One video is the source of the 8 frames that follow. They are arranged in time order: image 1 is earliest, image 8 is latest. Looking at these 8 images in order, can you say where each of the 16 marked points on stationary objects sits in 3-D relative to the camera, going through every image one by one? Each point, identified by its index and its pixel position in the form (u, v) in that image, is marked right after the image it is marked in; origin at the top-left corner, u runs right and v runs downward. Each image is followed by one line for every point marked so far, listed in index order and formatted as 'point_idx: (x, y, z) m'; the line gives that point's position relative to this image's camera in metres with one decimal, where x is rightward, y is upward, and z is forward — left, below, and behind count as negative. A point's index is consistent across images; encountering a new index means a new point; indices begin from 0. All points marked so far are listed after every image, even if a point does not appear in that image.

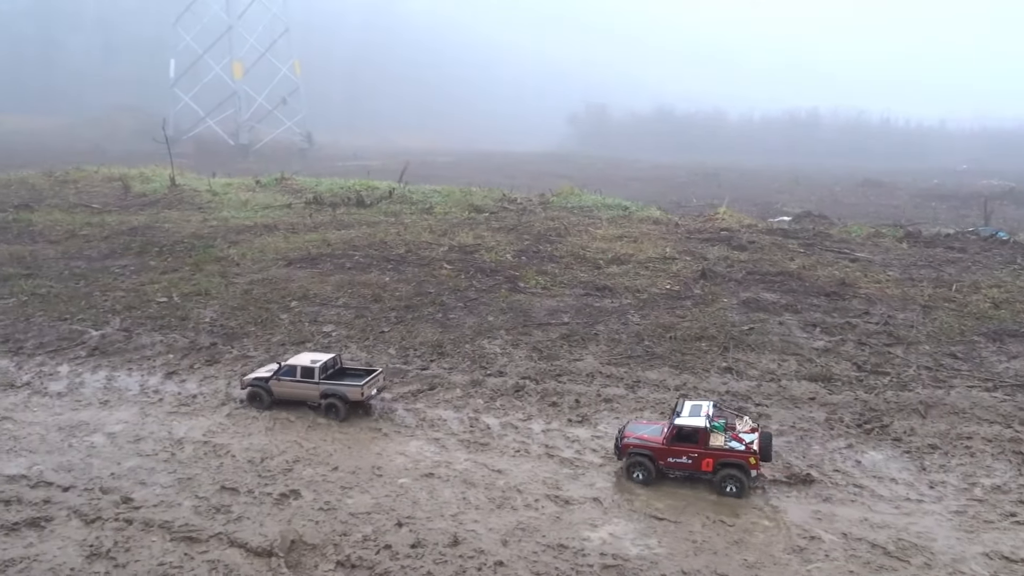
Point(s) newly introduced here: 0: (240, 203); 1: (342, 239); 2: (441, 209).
0: (-6.1, +1.9, +19.1) m
1: (-2.9, +0.9, +14.7) m
2: (-1.6, +1.7, +18.7) m
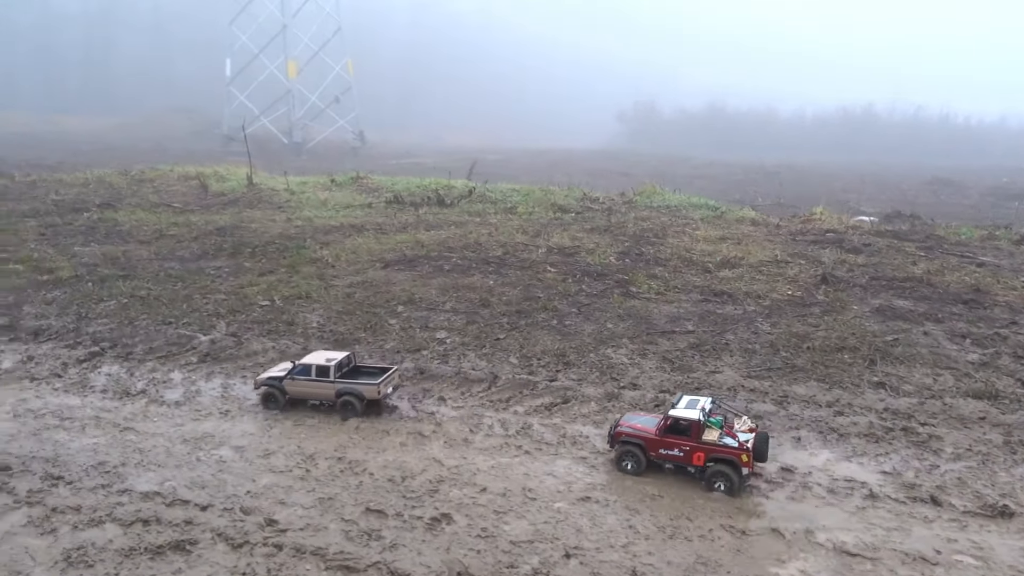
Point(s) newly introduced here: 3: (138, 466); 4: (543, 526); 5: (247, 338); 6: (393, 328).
0: (-4.3, +1.9, +18.9) m
1: (-1.3, +0.8, +14.3) m
2: (+0.2, +1.7, +18.2) m
3: (-3.1, -1.5, +7.1) m
4: (+0.2, -1.7, +6.1) m
5: (-3.0, -0.6, +9.7) m
6: (-1.4, -0.5, +10.1) m
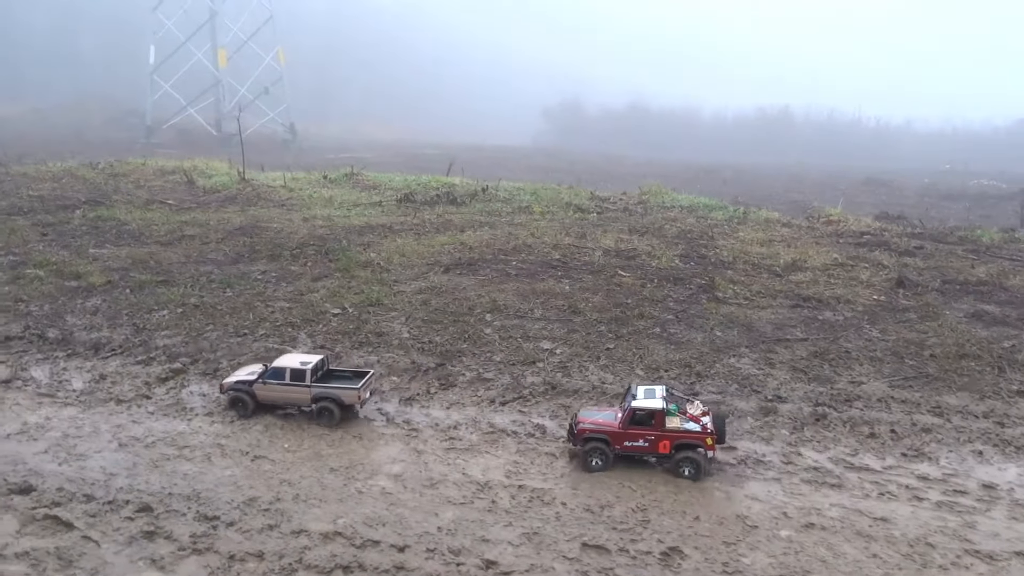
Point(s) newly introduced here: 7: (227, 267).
0: (-3.9, +1.9, +17.9) m
1: (-0.5, +0.8, +13.7) m
2: (+0.6, +1.7, +17.7) m
3: (-1.6, -1.6, +6.3) m
4: (+1.8, -1.8, +5.7) m
5: (-1.7, -0.7, +9.0) m
6: (-0.2, -0.6, +9.5) m
7: (-4.1, +0.3, +12.1) m
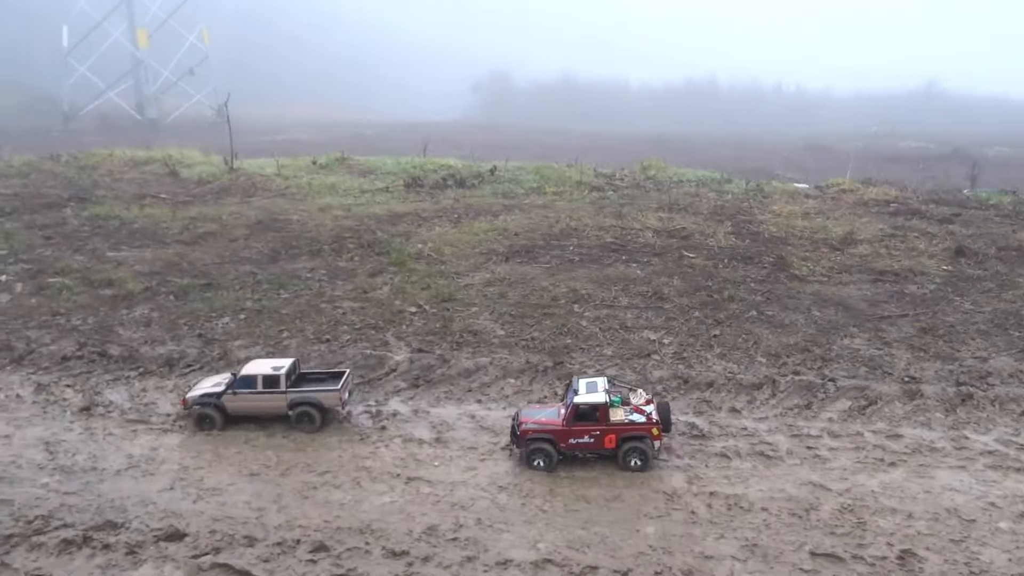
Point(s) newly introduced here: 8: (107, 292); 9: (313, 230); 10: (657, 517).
0: (-3.7, +2.0, +17.0) m
1: (+0.1, +1.0, +13.2) m
2: (+0.8, +2.0, +17.2) m
3: (-0.2, -1.6, +5.8) m
4: (+3.3, -1.7, +5.5) m
5: (-0.6, -0.7, +8.4) m
6: (+0.9, -0.5, +9.0) m
7: (-3.3, +0.3, +11.3) m
8: (-4.9, 0.0, +10.3) m
9: (-3.1, +0.9, +13.0) m
10: (+1.0, -1.6, +5.9) m
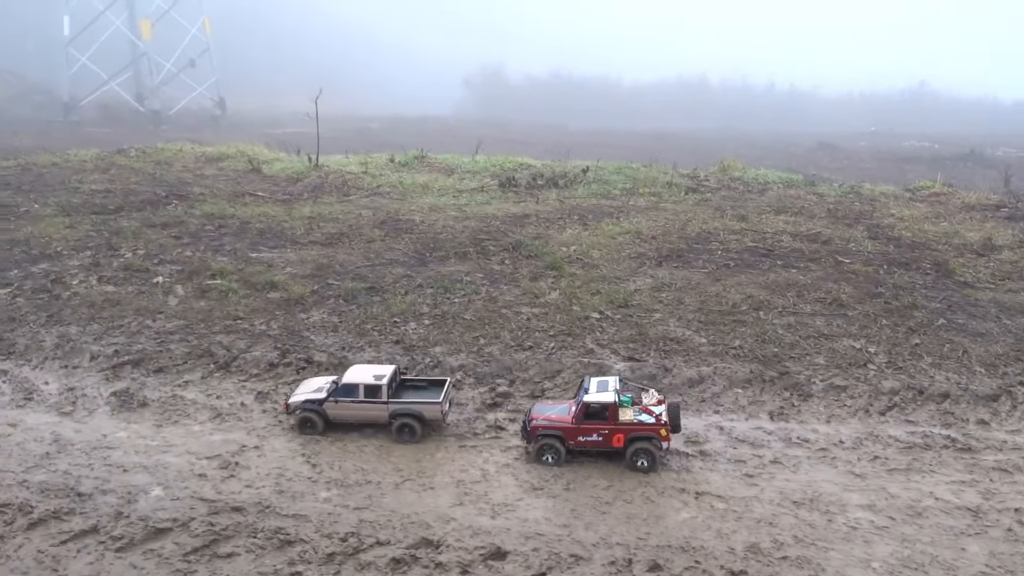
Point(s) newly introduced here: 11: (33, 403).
0: (-1.8, +2.0, +16.8) m
1: (+2.1, +0.9, +13.1) m
2: (+2.7, +2.0, +17.1) m
3: (+2.0, -1.7, +5.7) m
4: (+5.5, -1.8, +5.5) m
5: (+1.5, -0.7, +8.3) m
6: (+3.0, -0.5, +8.9) m
7: (-1.2, +0.3, +11.1) m
8: (-2.8, -0.1, +10.0) m
9: (-1.1, +0.9, +12.8) m
10: (+3.2, -1.7, +5.8) m
11: (-4.3, -1.0, +7.6) m
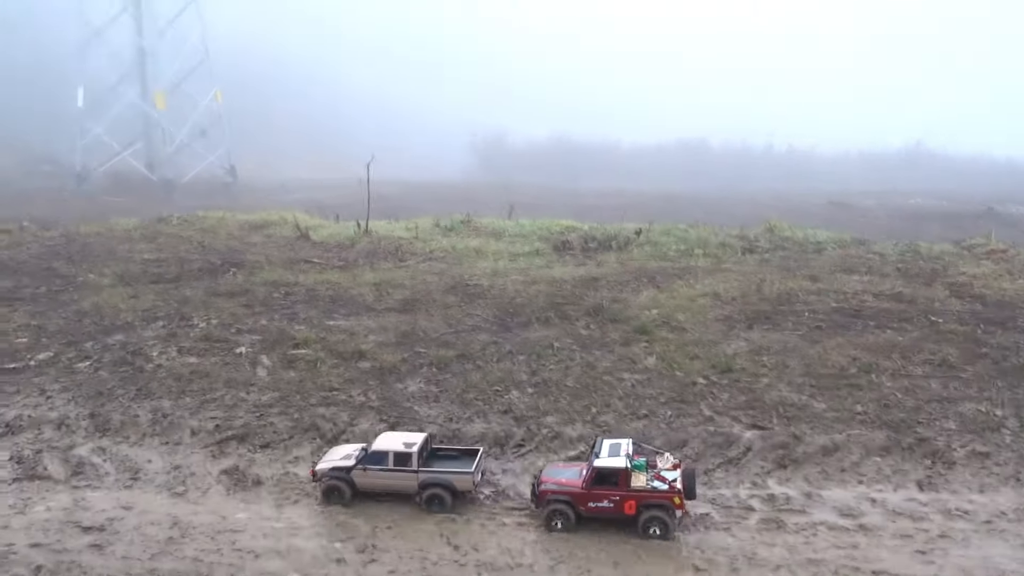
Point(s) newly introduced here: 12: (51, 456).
0: (-0.7, +0.7, +16.6) m
1: (+3.2, 0.0, +12.8) m
2: (+3.8, +0.8, +17.0) m
3: (+3.1, -2.1, +5.3) m
4: (+6.6, -2.2, +5.1) m
5: (+2.7, -1.3, +7.9) m
6: (+4.1, -1.2, +8.6) m
7: (-0.1, -0.6, +10.8) m
8: (-1.7, -0.9, +9.7) m
9: (0.0, -0.1, +12.5) m
10: (+4.3, -2.1, +5.4) m
11: (-3.2, -1.7, +7.2) m
12: (-4.1, -1.5, +7.6) m
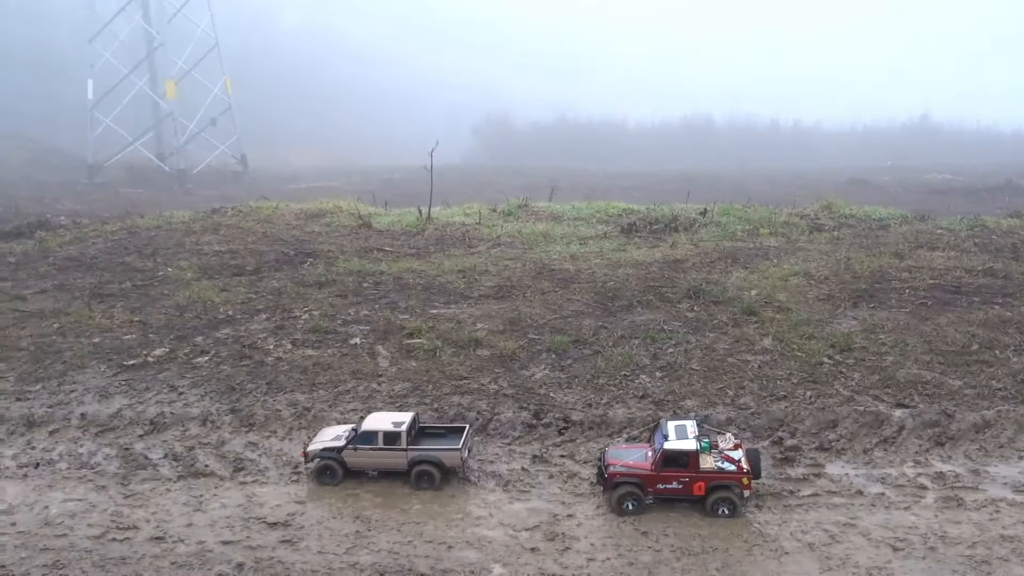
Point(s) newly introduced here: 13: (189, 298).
0: (+0.6, +1.0, +16.6) m
1: (+4.6, +0.3, +12.8) m
2: (+5.2, +1.2, +16.9) m
3: (+4.5, -2.0, +5.3) m
4: (+8.0, -1.9, +5.1) m
5: (+4.0, -1.1, +7.9) m
6: (+5.5, -0.9, +8.6) m
7: (+1.3, -0.4, +10.8) m
8: (-0.3, -0.7, +9.7) m
9: (+1.4, +0.1, +12.5) m
10: (+5.7, -1.9, +5.5) m
11: (-1.8, -1.6, +7.2) m
12: (-2.8, -1.5, +7.6) m
13: (-4.6, -0.2, +12.0) m
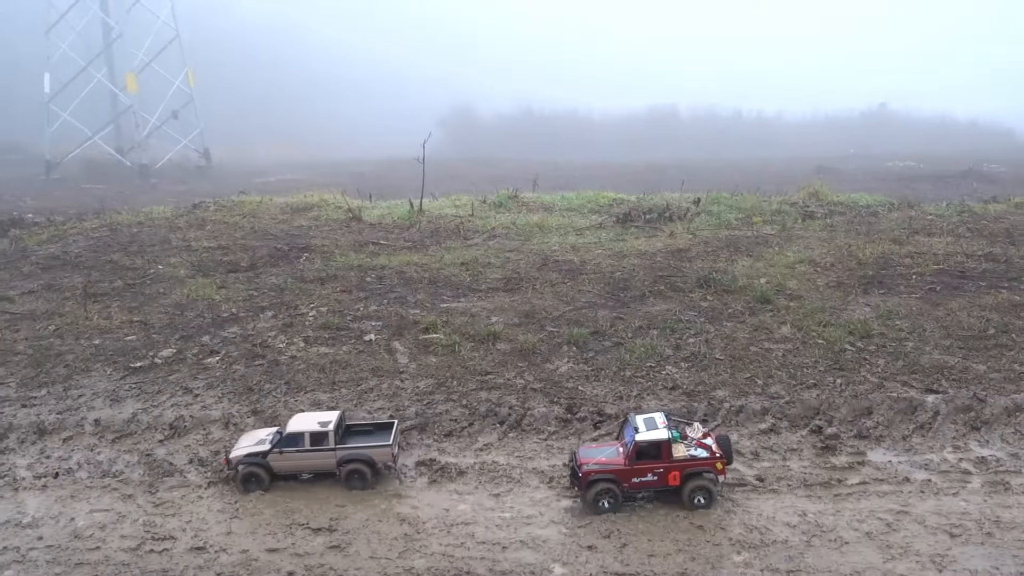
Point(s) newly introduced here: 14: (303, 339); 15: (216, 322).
0: (+0.5, +1.2, +16.5) m
1: (+4.7, +0.5, +12.8) m
2: (+5.0, +1.4, +17.0) m
3: (+5.0, -1.9, +5.4) m
4: (+8.5, -1.7, +5.3) m
5: (+4.3, -1.0, +7.9) m
6: (+5.8, -0.7, +8.7) m
7: (+1.4, -0.3, +10.7) m
8: (-0.1, -0.7, +9.6) m
9: (+1.5, +0.3, +12.4) m
10: (+6.2, -1.7, +5.6) m
11: (-1.4, -1.6, +7.0) m
12: (-2.4, -1.5, +7.4) m
13: (-4.5, -0.1, +11.7) m
14: (-2.4, -0.6, +9.9) m
15: (-3.7, -0.4, +10.6) m
